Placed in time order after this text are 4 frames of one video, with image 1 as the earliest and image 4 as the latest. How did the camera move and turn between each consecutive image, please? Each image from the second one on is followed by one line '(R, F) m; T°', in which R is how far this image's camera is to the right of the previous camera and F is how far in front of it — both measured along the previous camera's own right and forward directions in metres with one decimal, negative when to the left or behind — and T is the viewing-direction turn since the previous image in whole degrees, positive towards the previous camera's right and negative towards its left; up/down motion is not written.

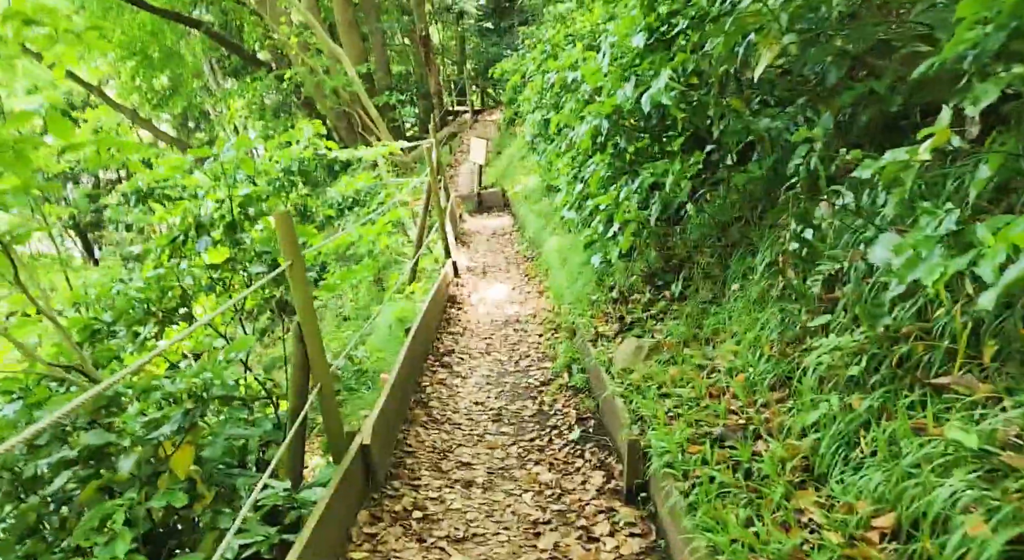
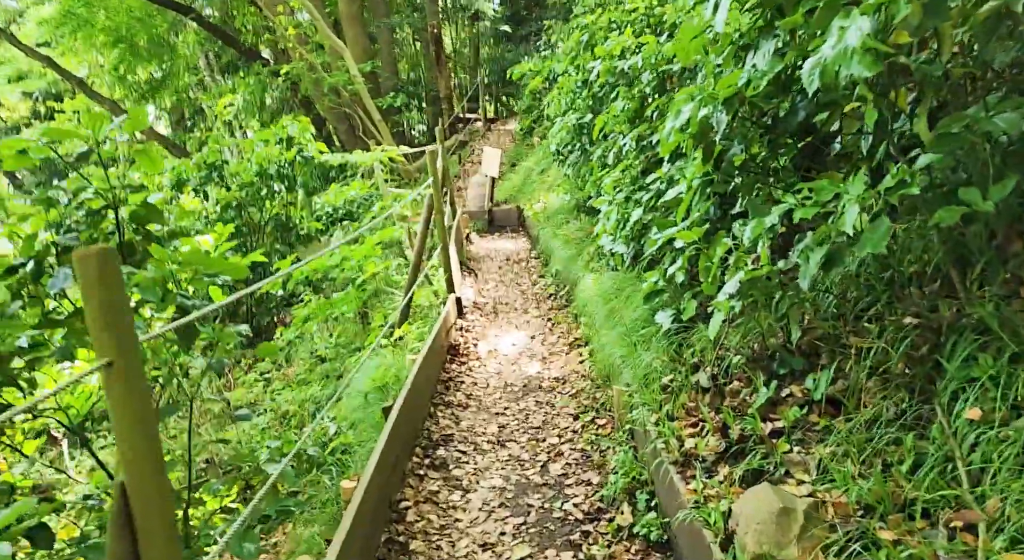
(-0.1, +1.5) m; 0°
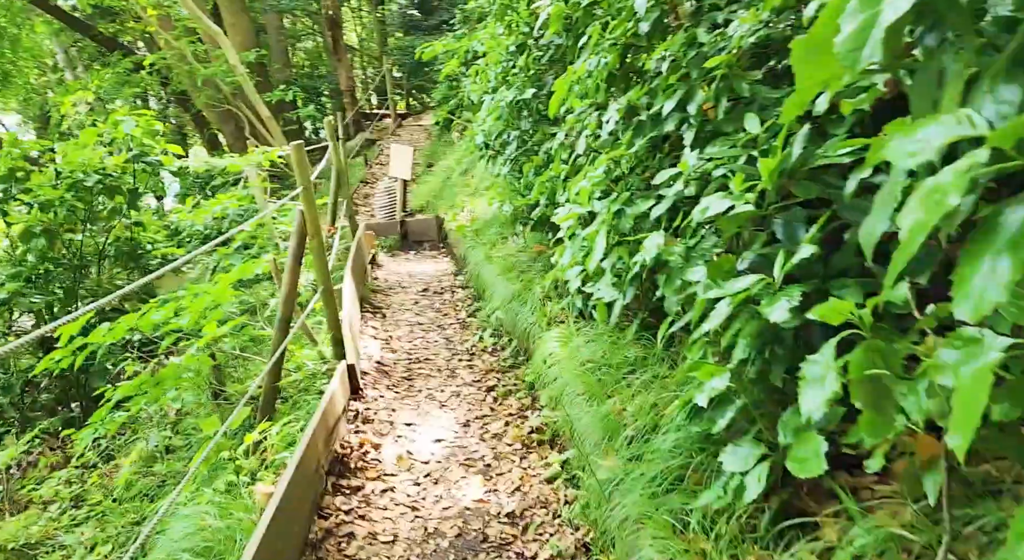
(0.0, +1.9) m; +5°
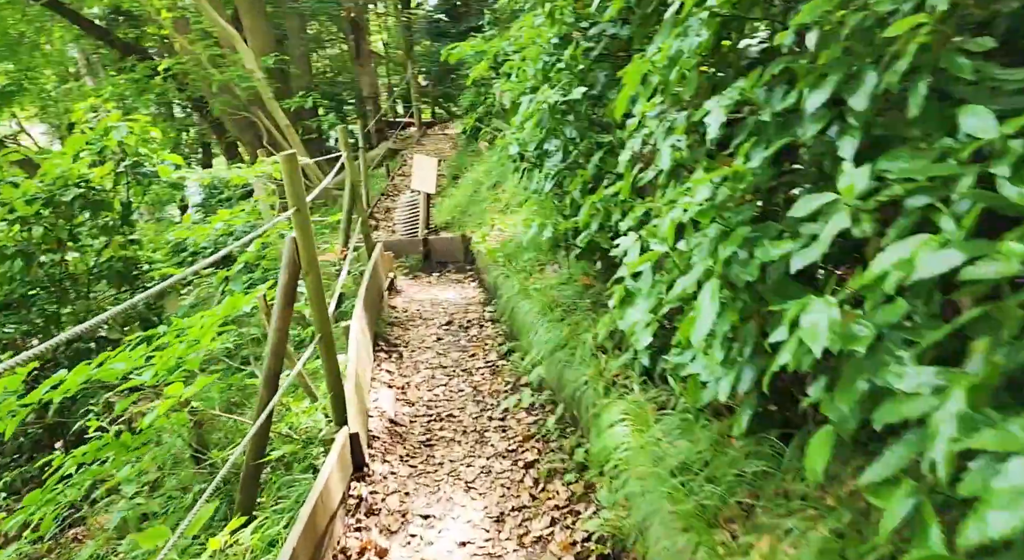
(-0.1, +0.8) m; -2°
